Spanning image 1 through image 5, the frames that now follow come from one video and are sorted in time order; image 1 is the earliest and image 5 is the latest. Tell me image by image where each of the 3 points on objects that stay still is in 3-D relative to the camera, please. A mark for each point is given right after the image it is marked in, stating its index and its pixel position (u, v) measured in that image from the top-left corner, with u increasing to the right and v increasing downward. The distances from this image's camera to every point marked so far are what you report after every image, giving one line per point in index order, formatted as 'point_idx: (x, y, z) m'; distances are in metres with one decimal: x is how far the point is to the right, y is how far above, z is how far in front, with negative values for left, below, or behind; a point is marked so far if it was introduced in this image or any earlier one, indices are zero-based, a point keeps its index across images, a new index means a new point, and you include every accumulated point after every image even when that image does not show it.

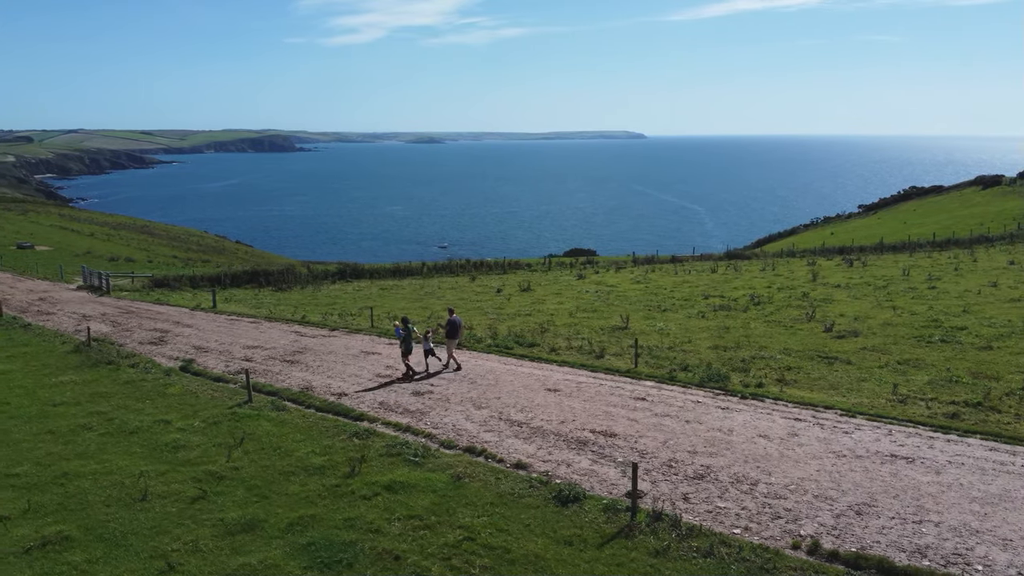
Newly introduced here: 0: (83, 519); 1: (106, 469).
0: (-7.5, -4.1, +14.4) m
1: (-8.3, -3.7, +16.9) m
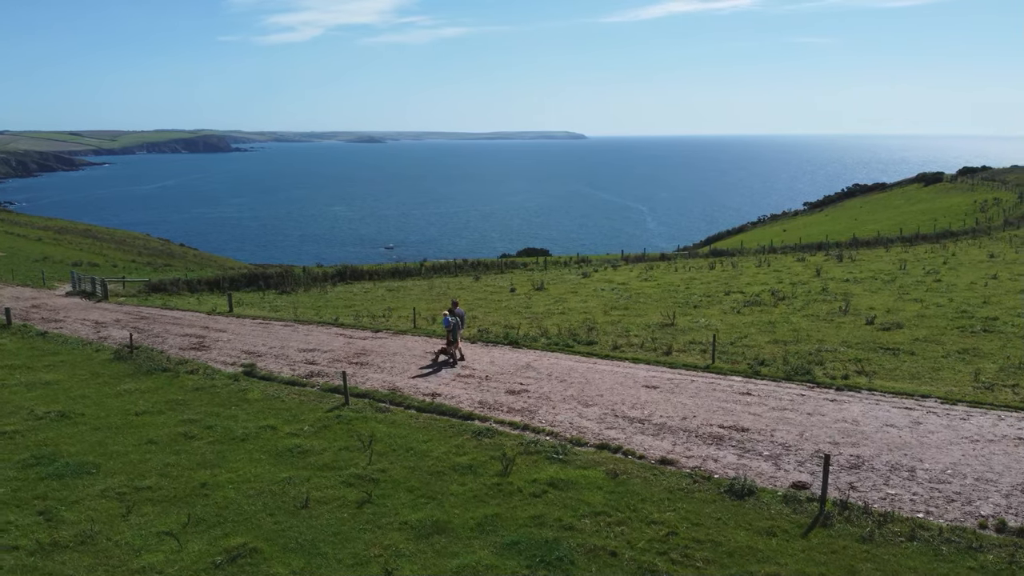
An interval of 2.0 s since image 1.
0: (-4.4, -4.1, +14.0) m
1: (-5.4, -3.8, +16.5) m
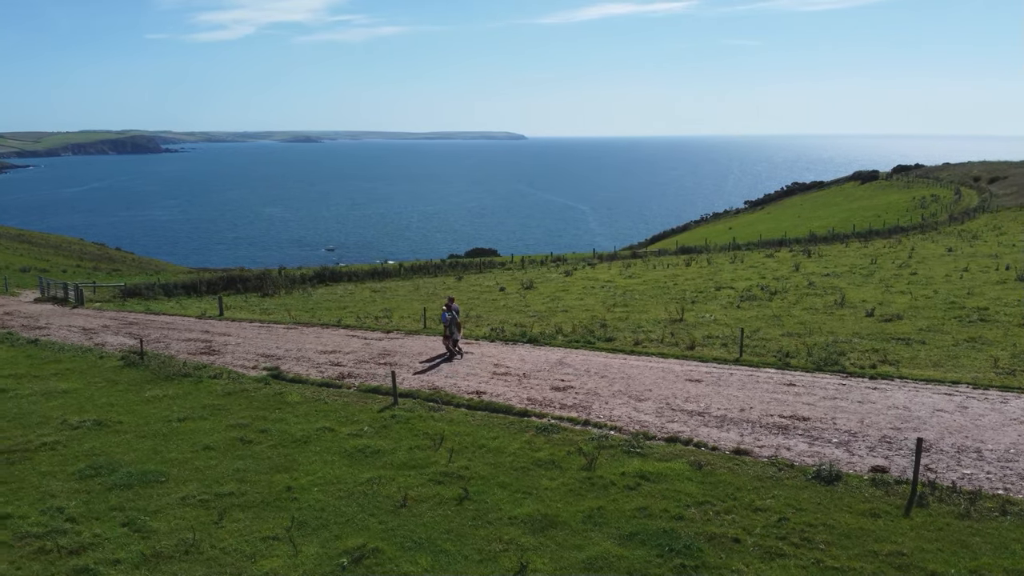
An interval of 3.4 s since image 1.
0: (-2.5, -4.1, +13.9) m
1: (-3.7, -3.8, +16.3) m
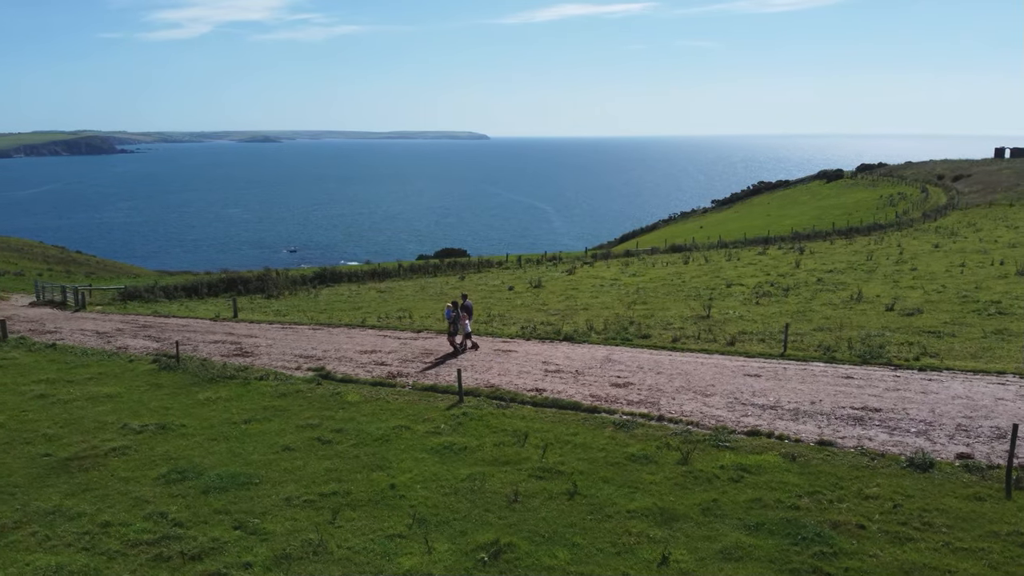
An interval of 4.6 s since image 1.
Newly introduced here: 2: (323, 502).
0: (-0.4, -4.1, +14.0) m
1: (-1.7, -3.8, +16.4) m
2: (-3.6, -4.0, +15.4) m
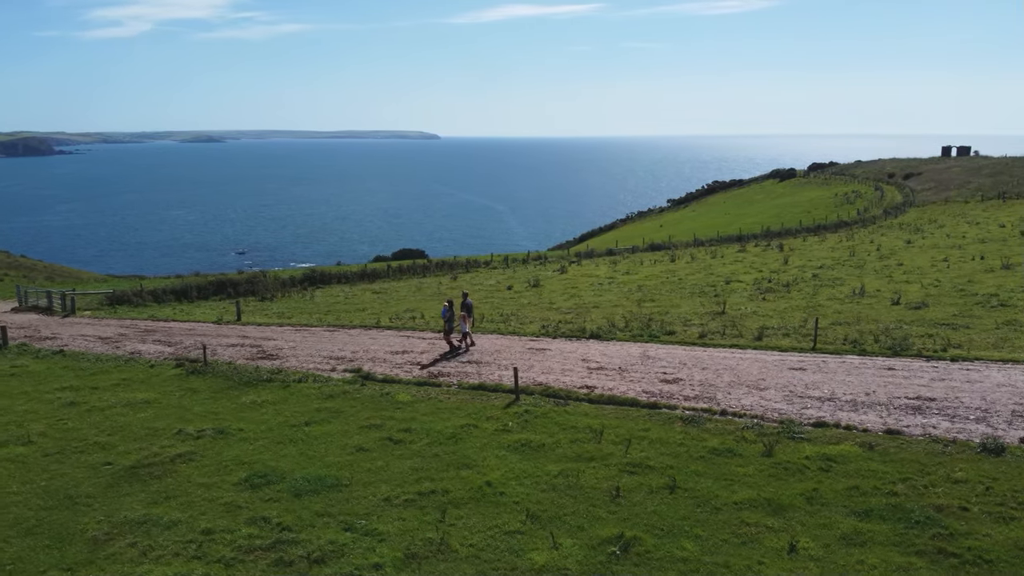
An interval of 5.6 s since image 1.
0: (+1.6, -4.0, +14.2) m
1: (+0.1, -3.8, +16.5) m
2: (-1.7, -4.0, +15.4) m
